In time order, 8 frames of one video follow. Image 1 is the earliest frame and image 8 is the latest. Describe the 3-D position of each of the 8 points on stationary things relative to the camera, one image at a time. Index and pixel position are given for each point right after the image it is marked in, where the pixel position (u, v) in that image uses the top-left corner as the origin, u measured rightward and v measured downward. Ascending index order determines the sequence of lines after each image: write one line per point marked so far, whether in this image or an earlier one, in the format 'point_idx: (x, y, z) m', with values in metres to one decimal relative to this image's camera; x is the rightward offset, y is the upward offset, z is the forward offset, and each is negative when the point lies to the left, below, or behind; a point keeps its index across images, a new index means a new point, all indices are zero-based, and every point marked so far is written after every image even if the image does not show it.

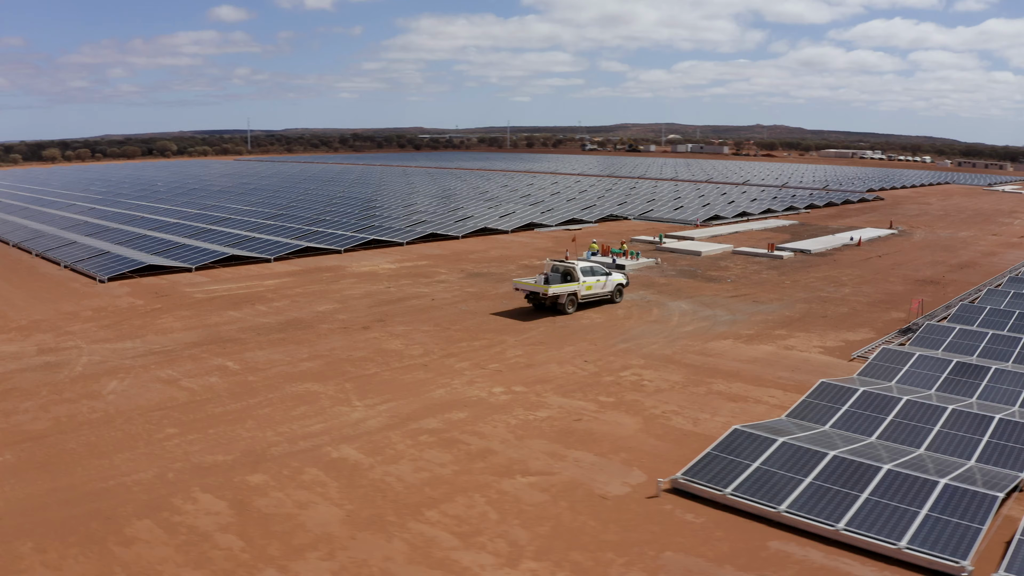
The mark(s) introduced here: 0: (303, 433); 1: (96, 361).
0: (-3.7, -2.6, +12.9) m
1: (-10.0, -1.8, +17.1) m
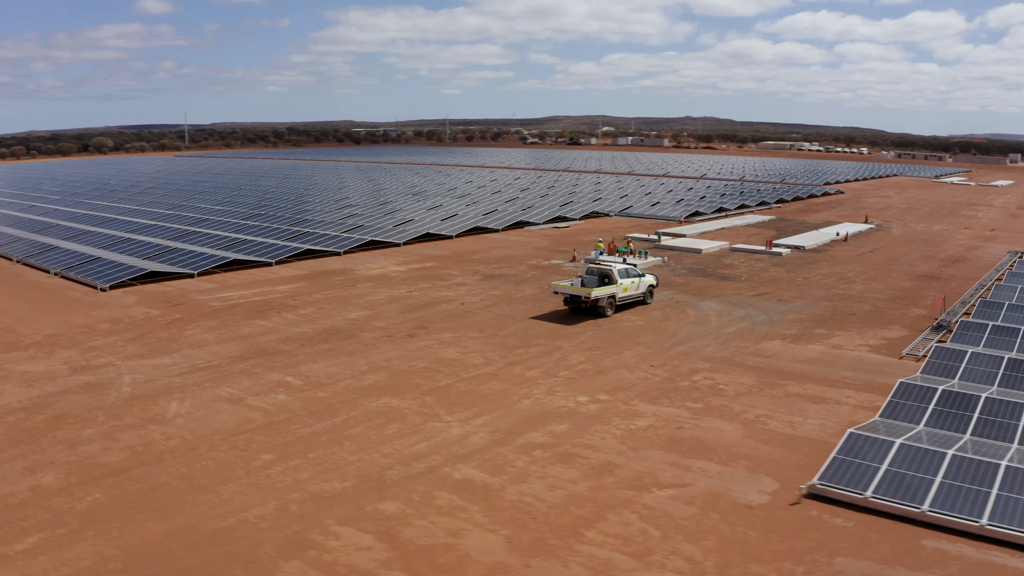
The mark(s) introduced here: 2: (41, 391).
0: (-1.7, -2.9, +12.4) m
1: (-8.4, -2.1, +16.1) m
2: (-10.3, -2.3, +15.5) m
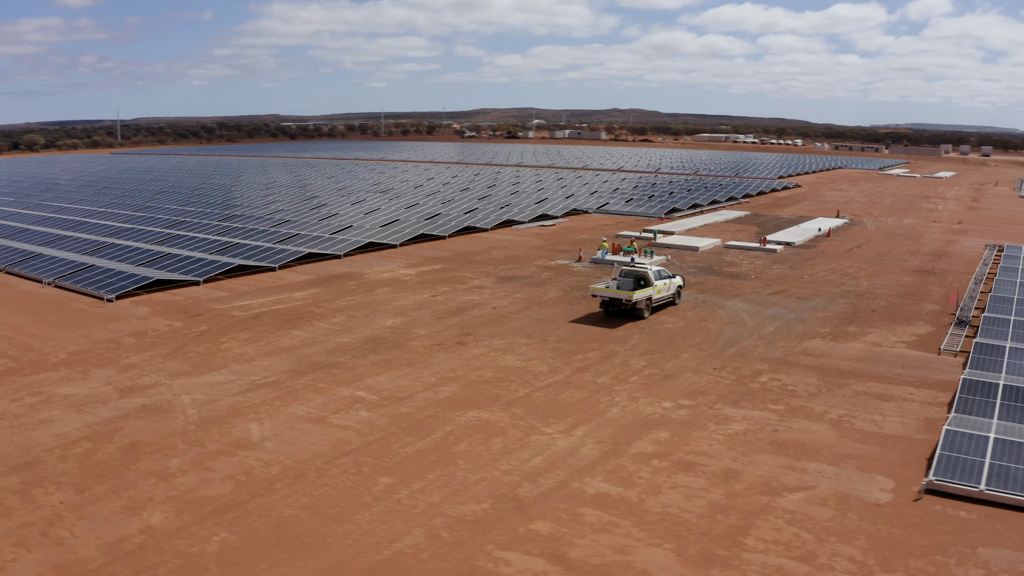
0: (+0.3, -3.1, +12.3) m
1: (-6.6, -2.4, +15.3) m
2: (-8.5, -2.7, +14.6) m
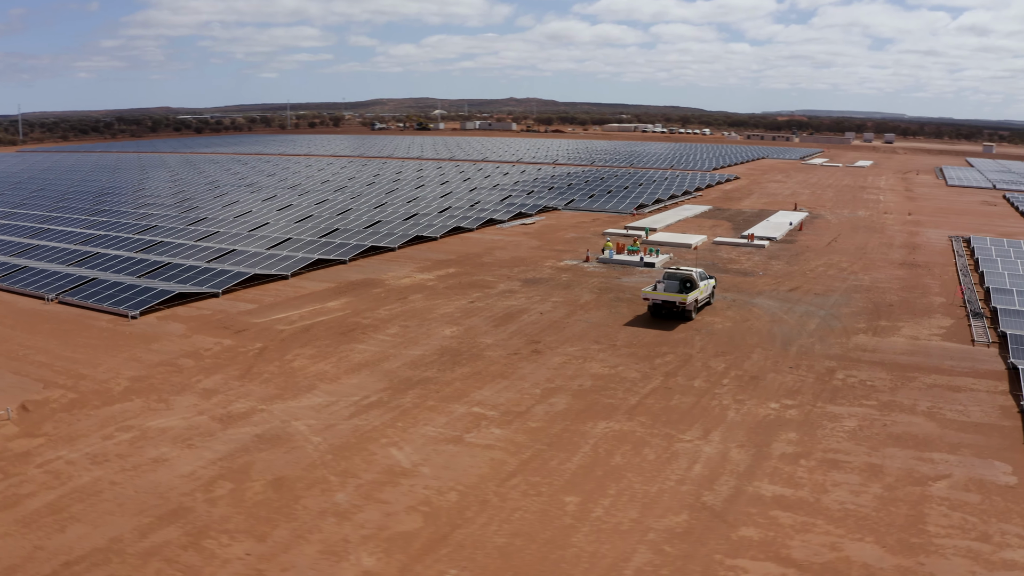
0: (+3.3, -3.4, +12.8) m
1: (-4.0, -2.9, +14.9) m
2: (-5.8, -3.2, +13.9) m
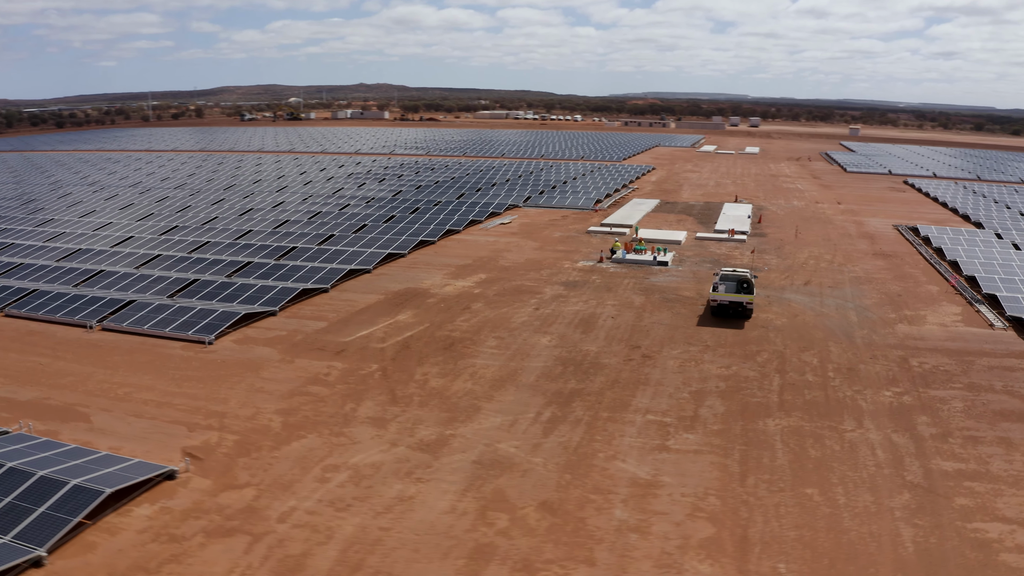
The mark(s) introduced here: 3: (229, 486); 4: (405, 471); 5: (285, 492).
0: (+7.9, -3.6, +15.0) m
1: (+0.3, -3.5, +15.8) m
2: (-1.2, -3.9, +14.5) m
3: (-5.5, -4.0, +14.3) m
4: (-2.2, -3.8, +14.8) m
5: (-4.4, -4.0, +14.0) m
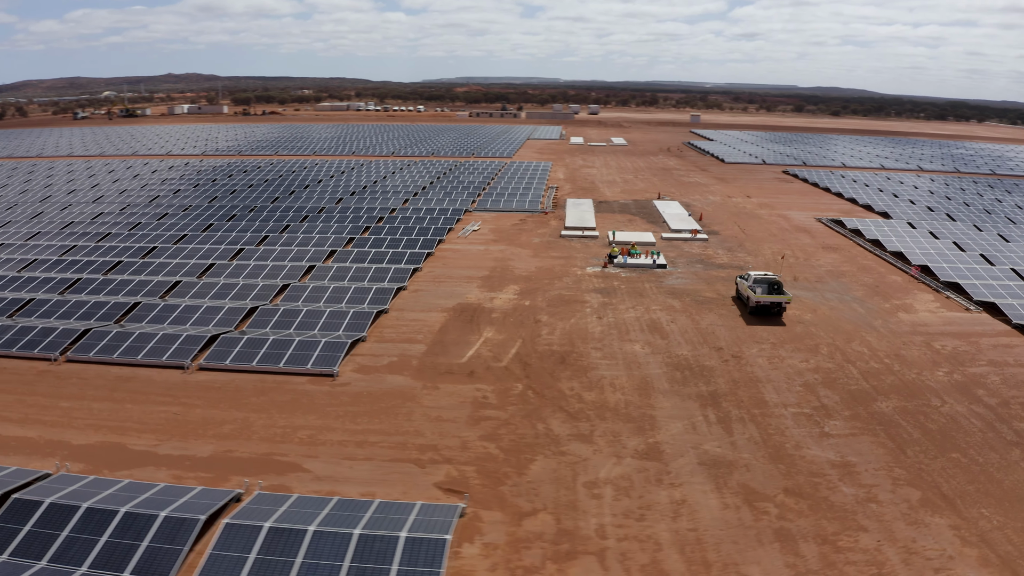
0: (+13.1, -3.8, +19.9) m
1: (+5.6, -4.2, +18.9) m
2: (+4.4, -4.6, +17.3) m
3: (+0.3, -5.0, +16.1) m
4: (+3.4, -4.6, +17.4) m
5: (+1.5, -5.0, +16.1) m
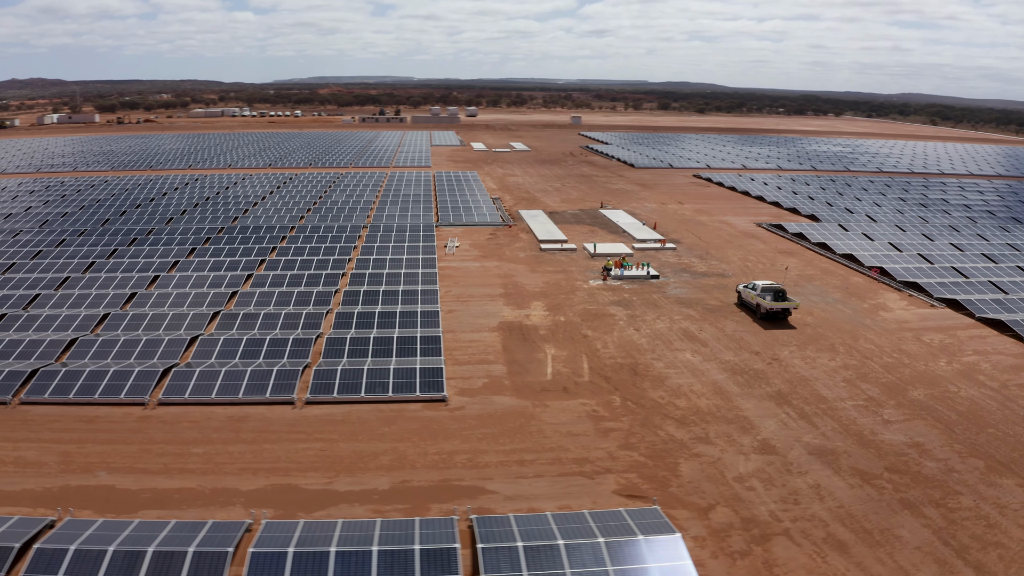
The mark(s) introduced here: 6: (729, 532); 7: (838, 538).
0: (+16.9, -4.0, +25.2) m
1: (+9.6, -4.7, +22.7) m
2: (+8.8, -5.3, +21.0) m
3: (+5.0, -5.8, +19.1) m
4: (+7.8, -5.3, +20.9) m
5: (+6.2, -5.7, +19.3) m
6: (+5.4, -6.1, +18.1) m
7: (+8.1, -6.2, +17.9) m
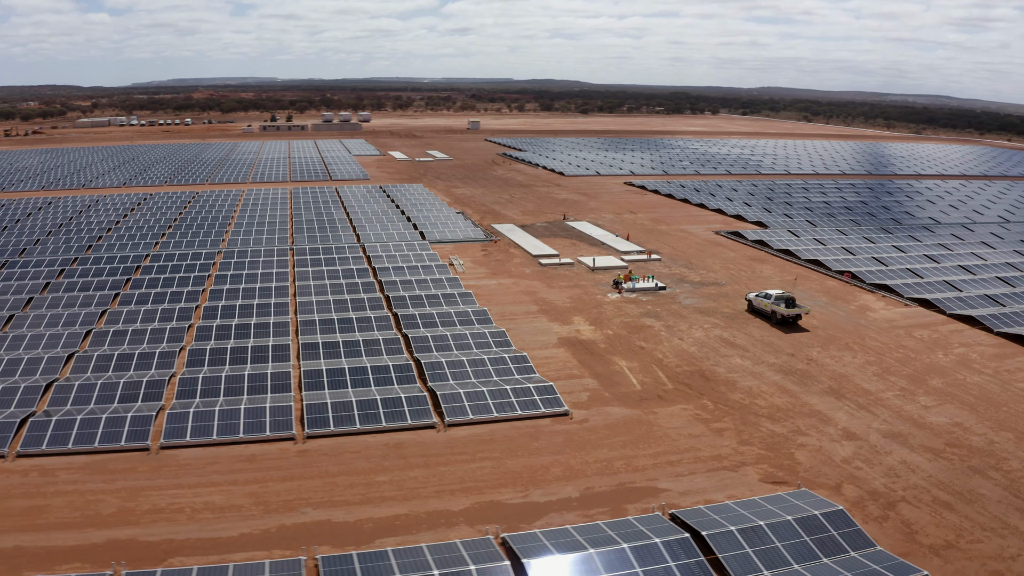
0: (+21.1, -4.3, +31.8) m
1: (+14.4, -5.3, +28.2) m
2: (+14.0, -5.8, +26.3) m
3: (+10.5, -6.6, +23.8) m
4: (+13.0, -5.9, +26.1) m
5: (+11.6, -6.4, +24.3) m
6: (+11.1, -6.8, +22.9) m
7: (+13.8, -6.8, +23.2) m
